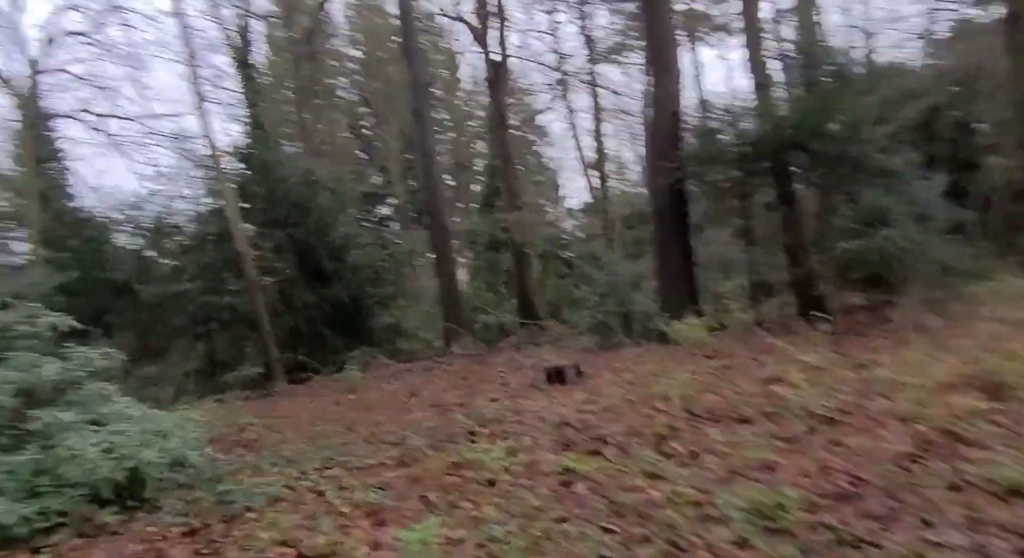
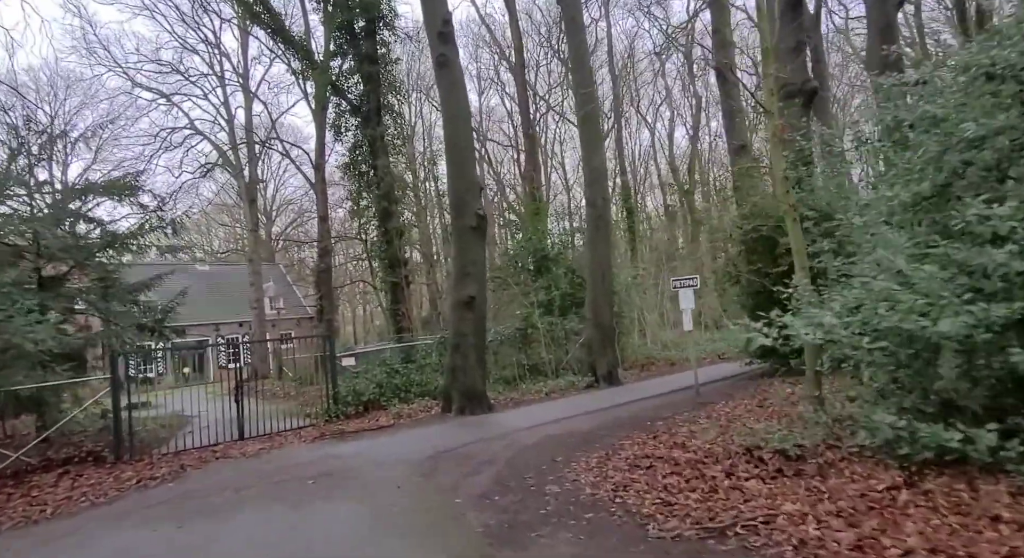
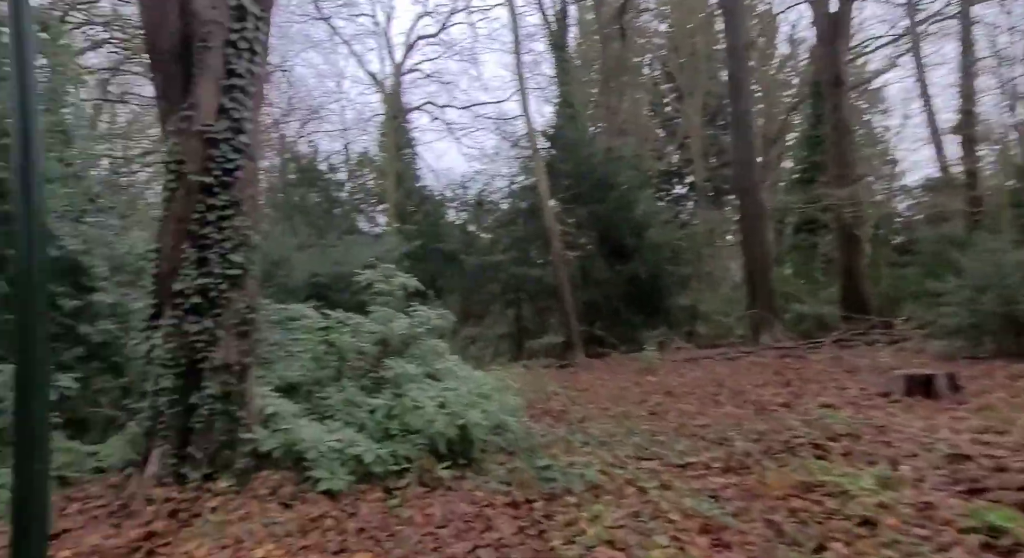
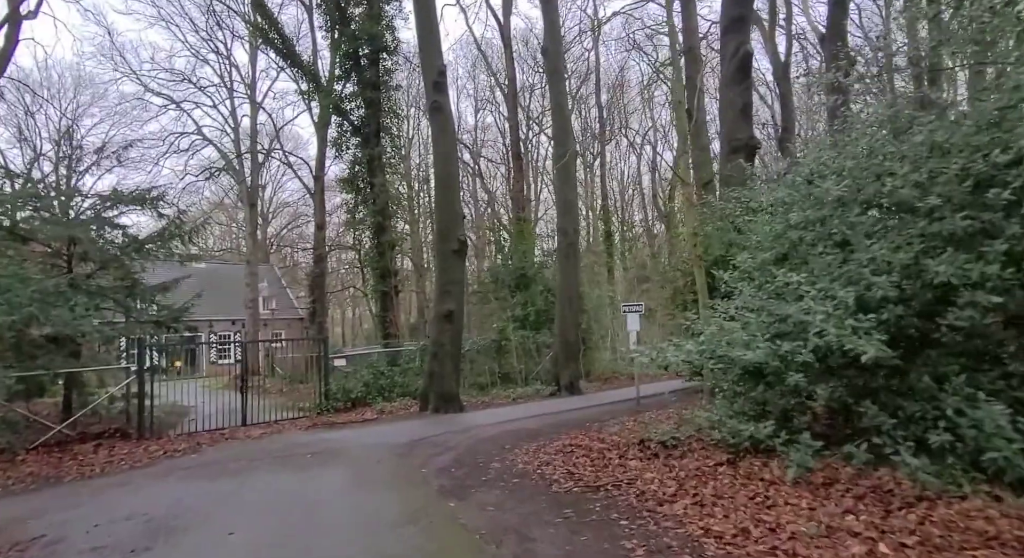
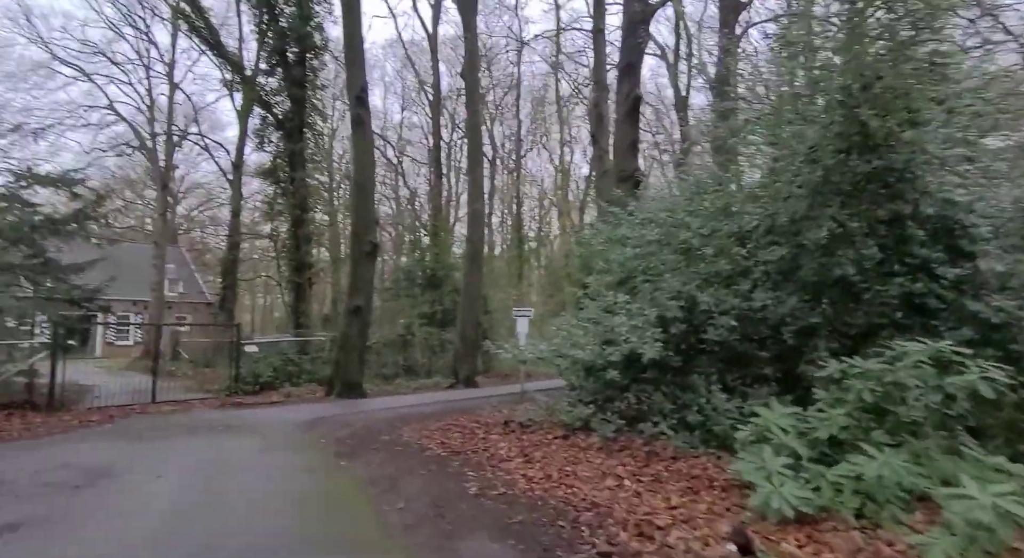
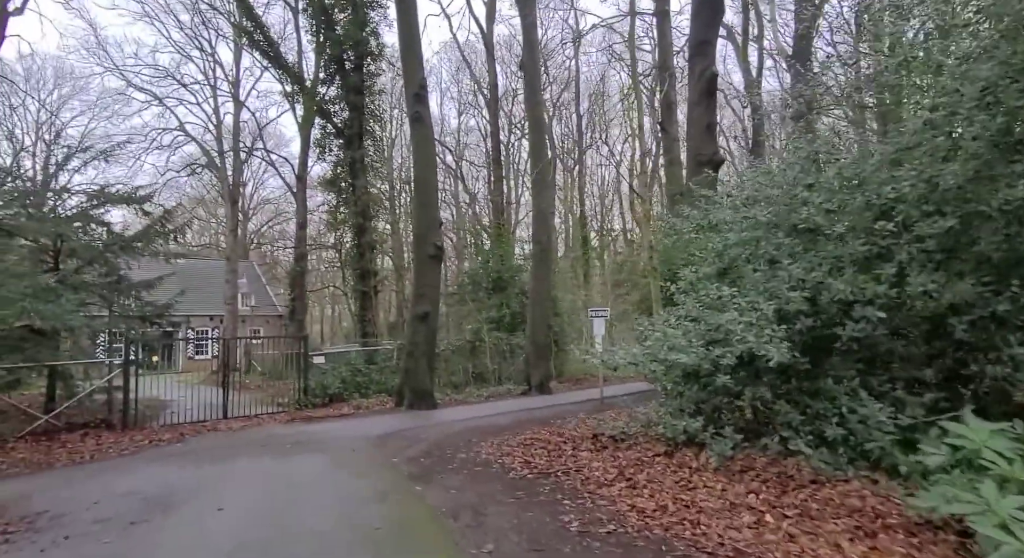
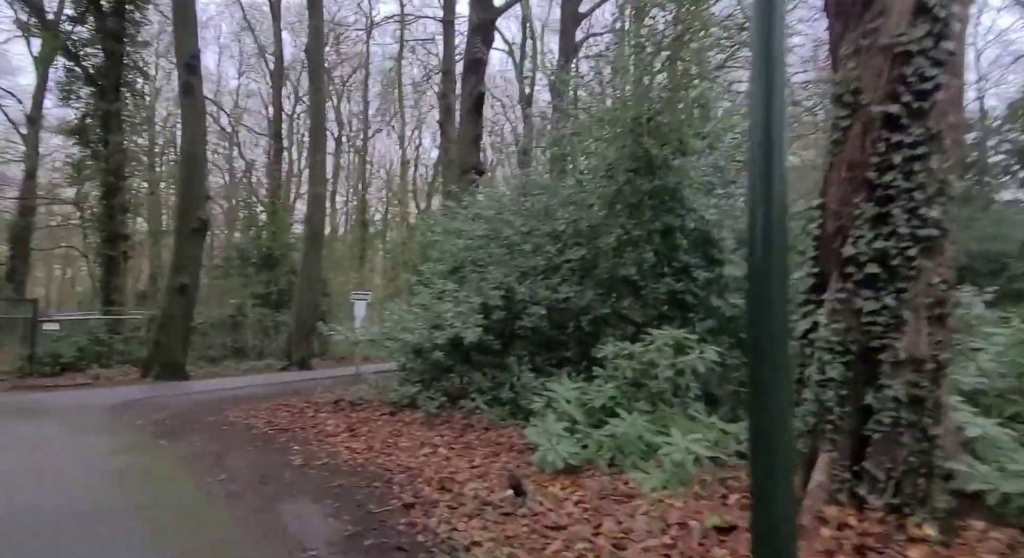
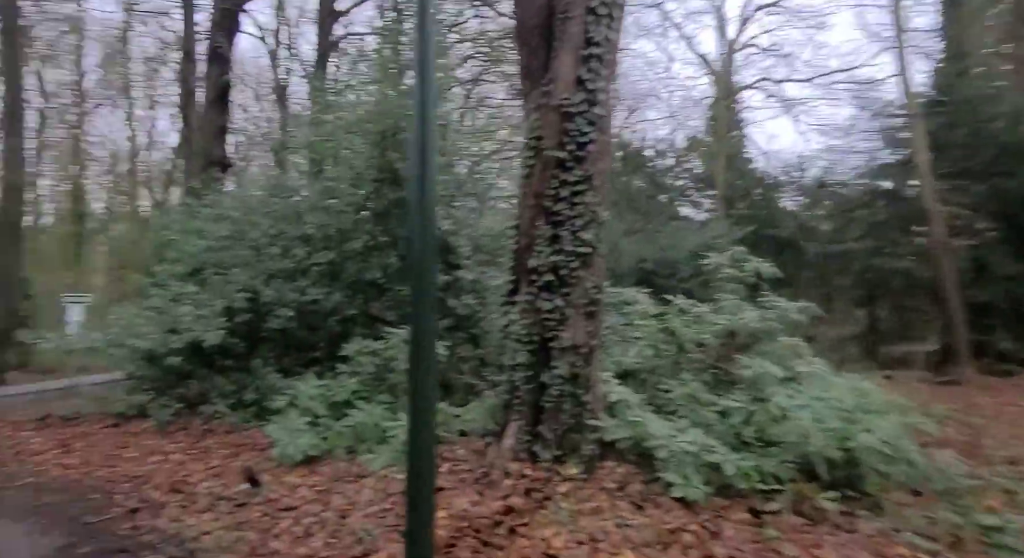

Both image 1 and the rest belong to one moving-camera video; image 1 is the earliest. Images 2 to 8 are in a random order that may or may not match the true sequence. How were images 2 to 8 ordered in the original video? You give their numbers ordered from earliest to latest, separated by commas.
3, 8, 7, 5, 6, 4, 2
